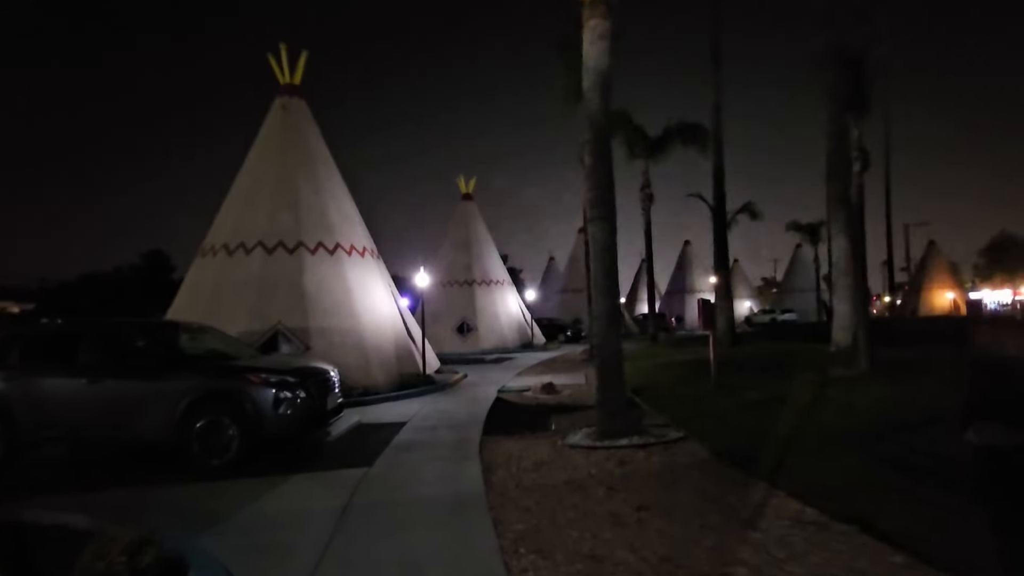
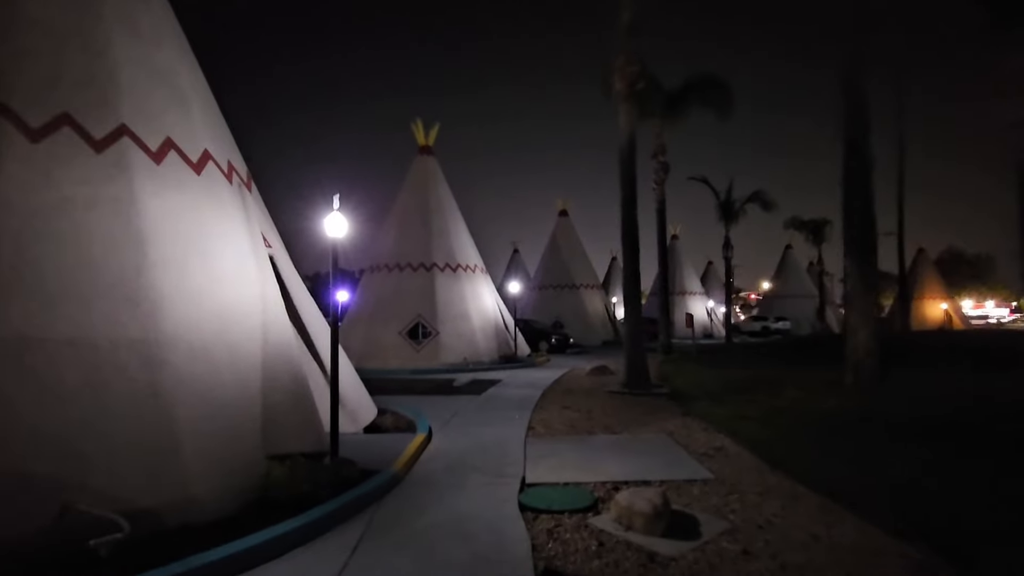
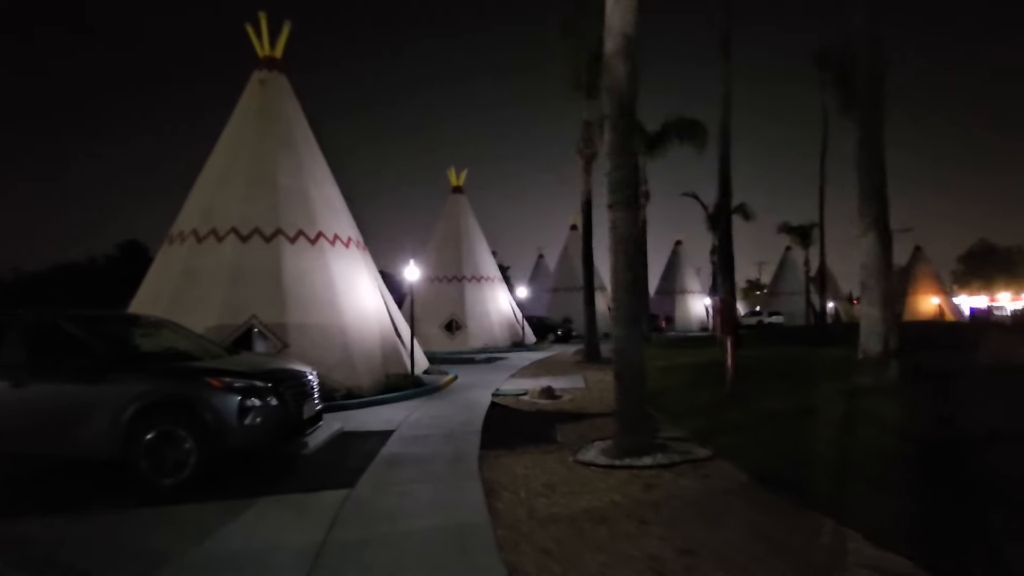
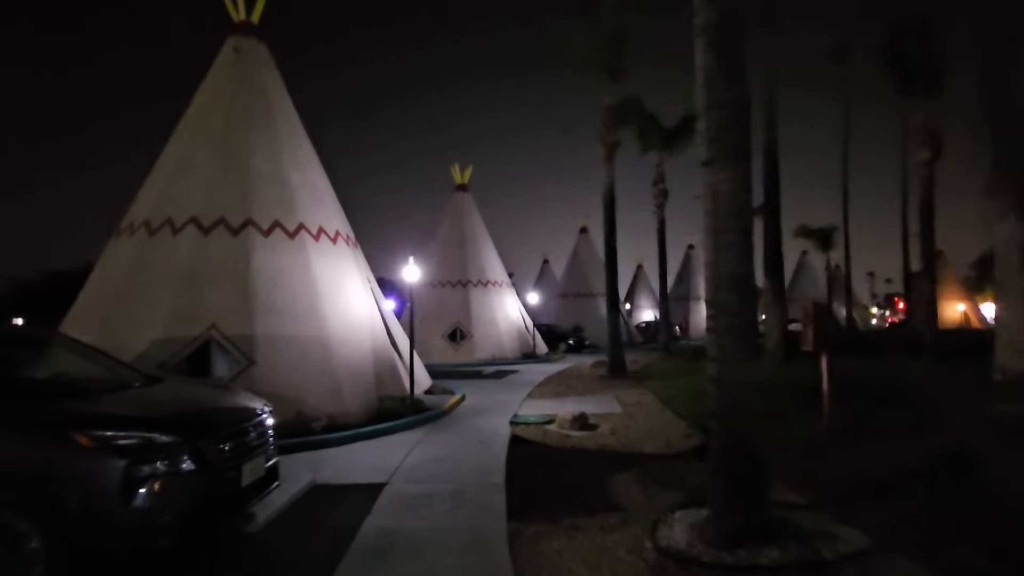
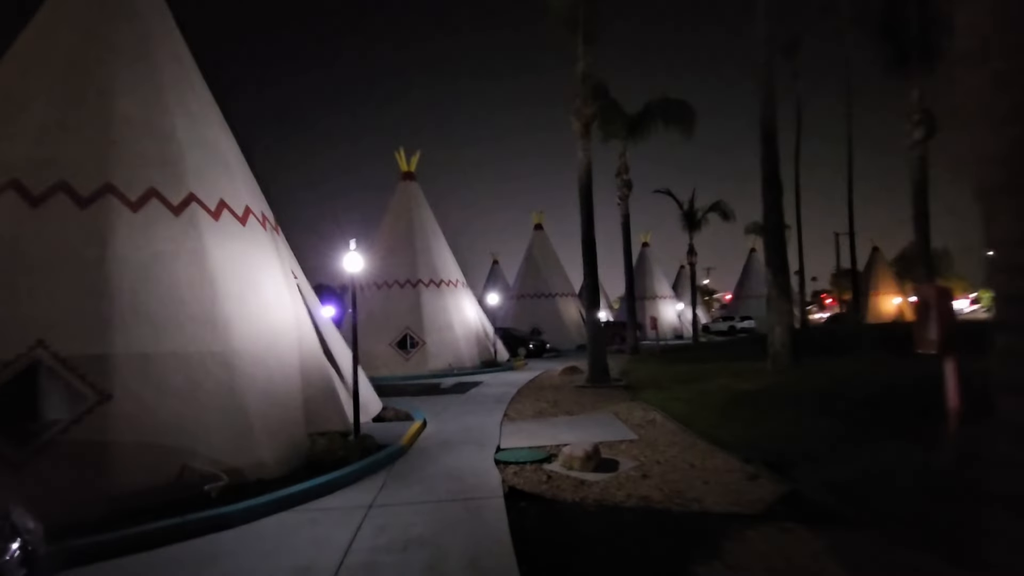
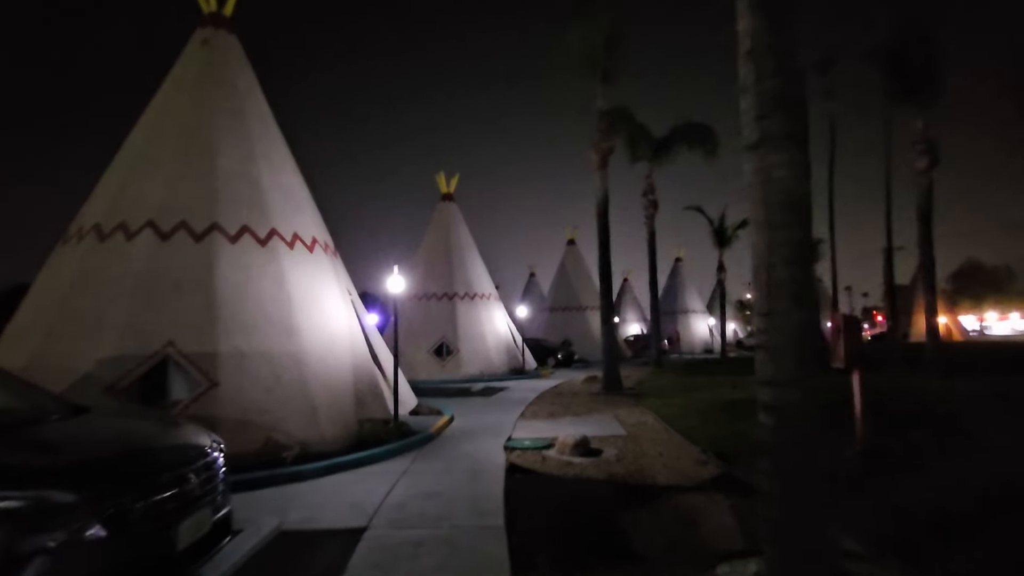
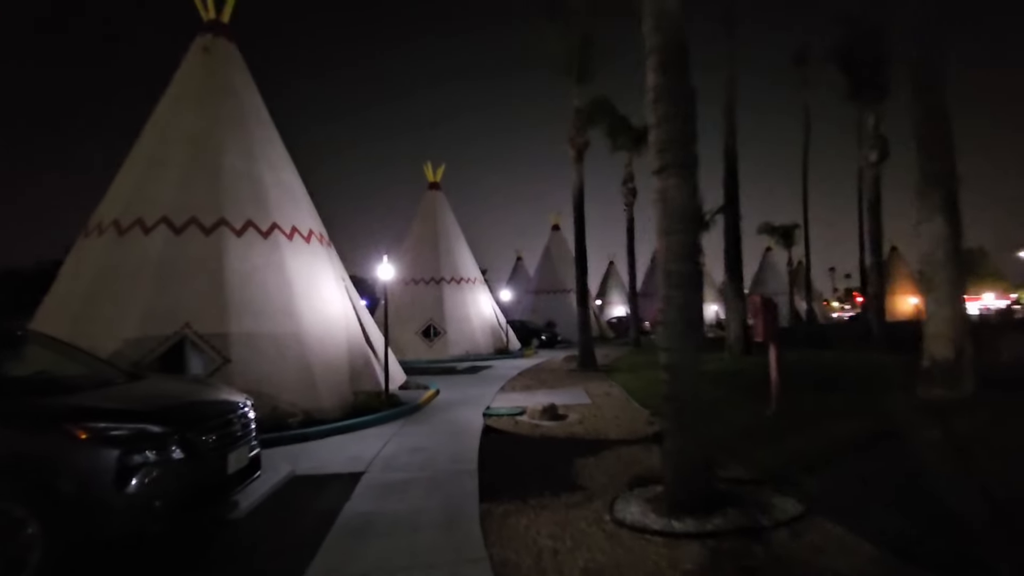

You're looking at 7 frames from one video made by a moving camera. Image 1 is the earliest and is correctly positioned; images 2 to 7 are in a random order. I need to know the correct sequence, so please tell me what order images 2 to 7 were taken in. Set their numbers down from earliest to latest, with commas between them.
3, 7, 4, 6, 5, 2
